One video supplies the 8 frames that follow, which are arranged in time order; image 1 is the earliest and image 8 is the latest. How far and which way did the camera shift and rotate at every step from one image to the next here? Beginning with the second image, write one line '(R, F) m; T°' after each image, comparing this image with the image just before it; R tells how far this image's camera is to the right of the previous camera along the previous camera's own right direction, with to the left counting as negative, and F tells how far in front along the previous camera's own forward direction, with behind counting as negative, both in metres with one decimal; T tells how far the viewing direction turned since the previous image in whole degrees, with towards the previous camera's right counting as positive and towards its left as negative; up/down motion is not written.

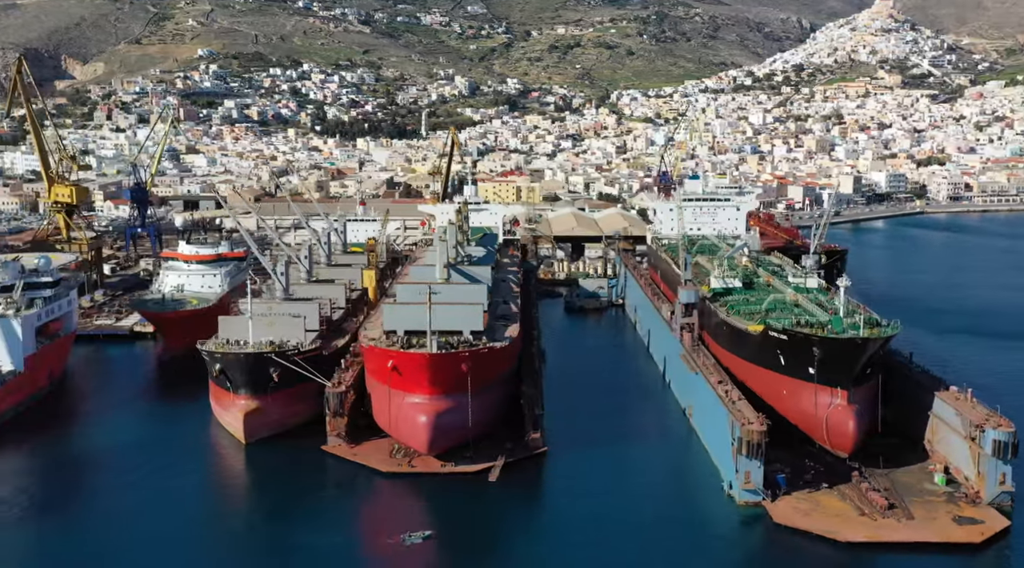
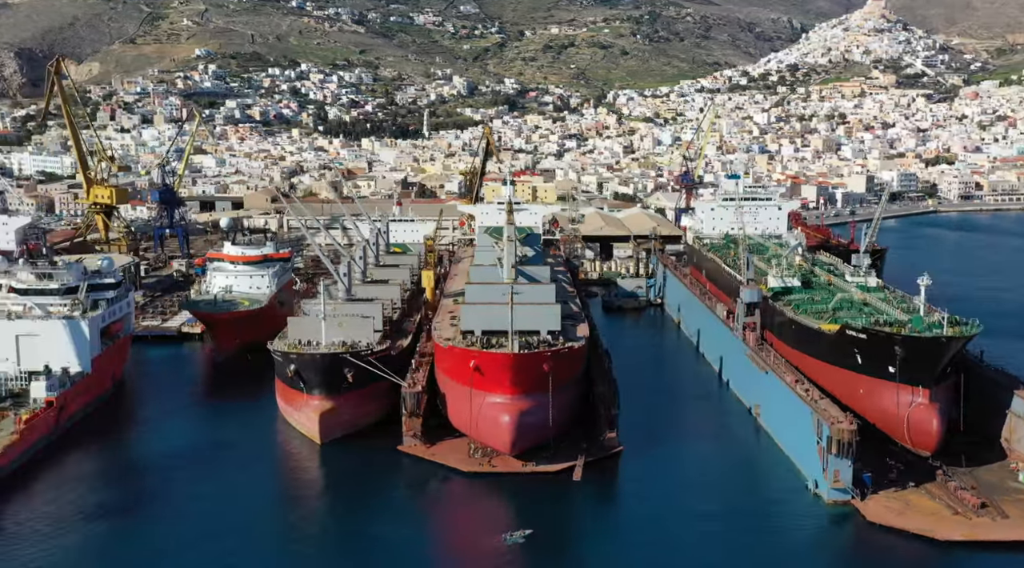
(-1.6, -0.1) m; +1°
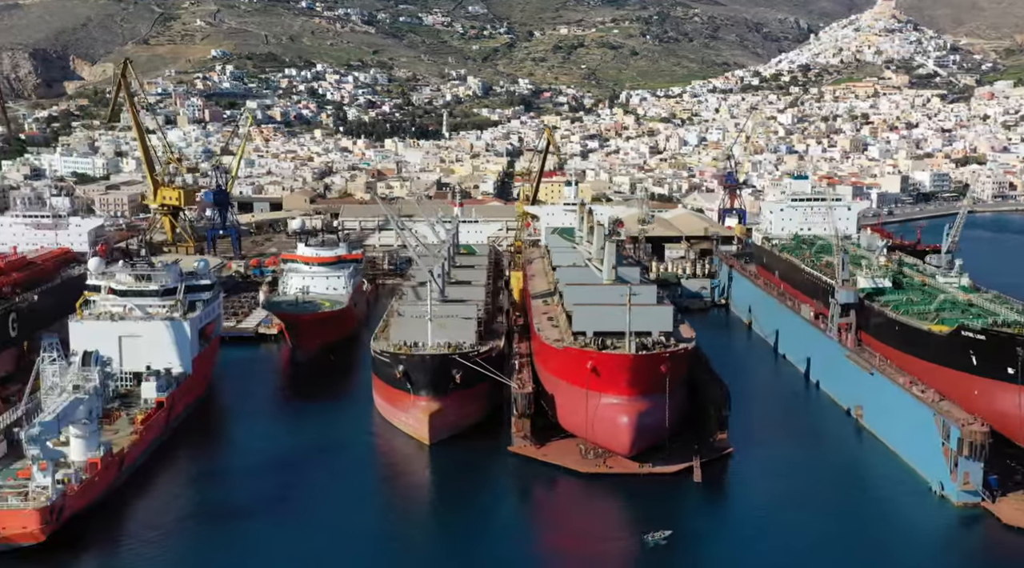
(-1.9, -0.1) m; 0°
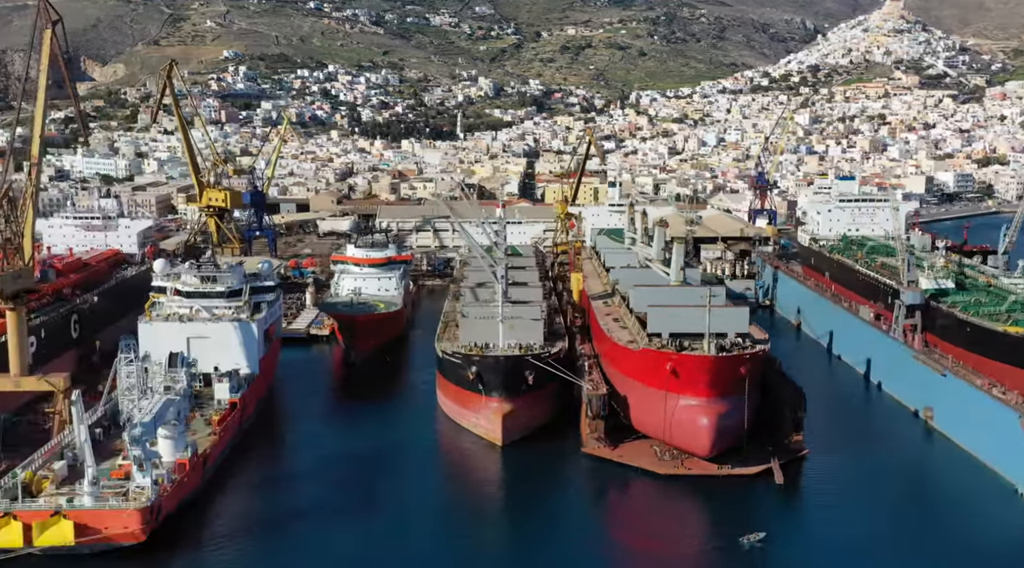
(-1.3, 0.0) m; 0°
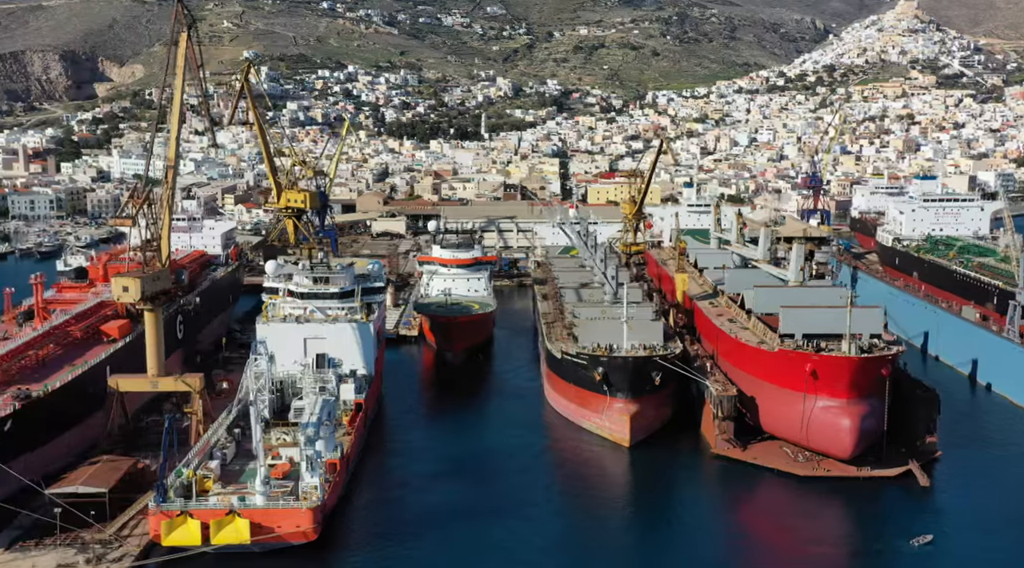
(-2.3, -0.1) m; 0°
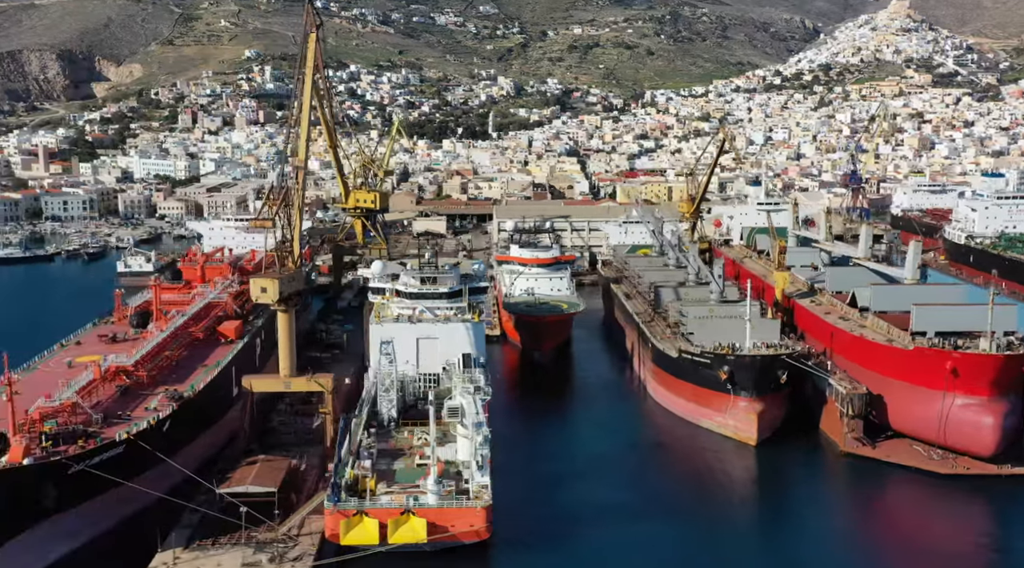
(-2.6, 0.0) m; +1°
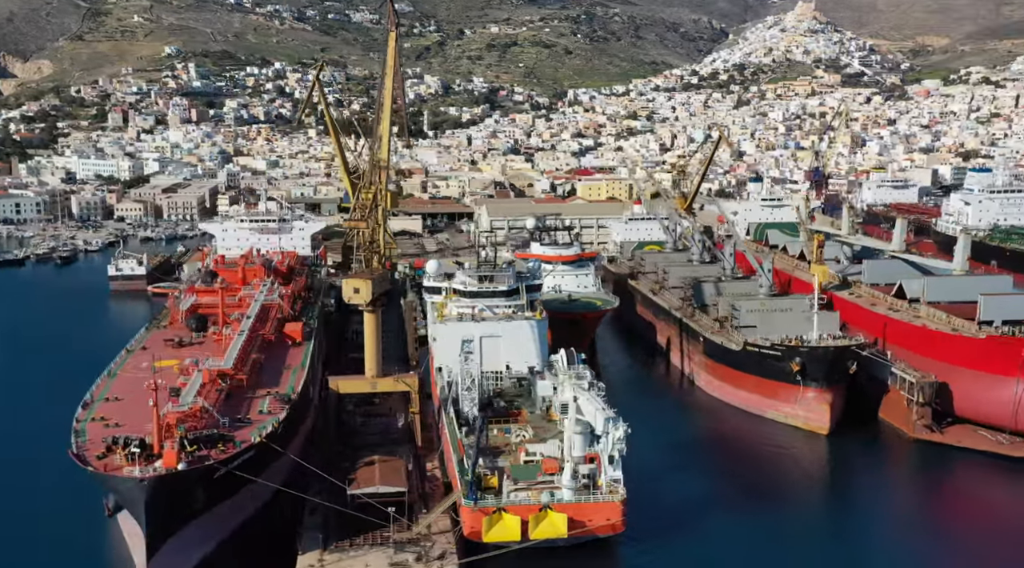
(-3.2, 0.0) m; +5°
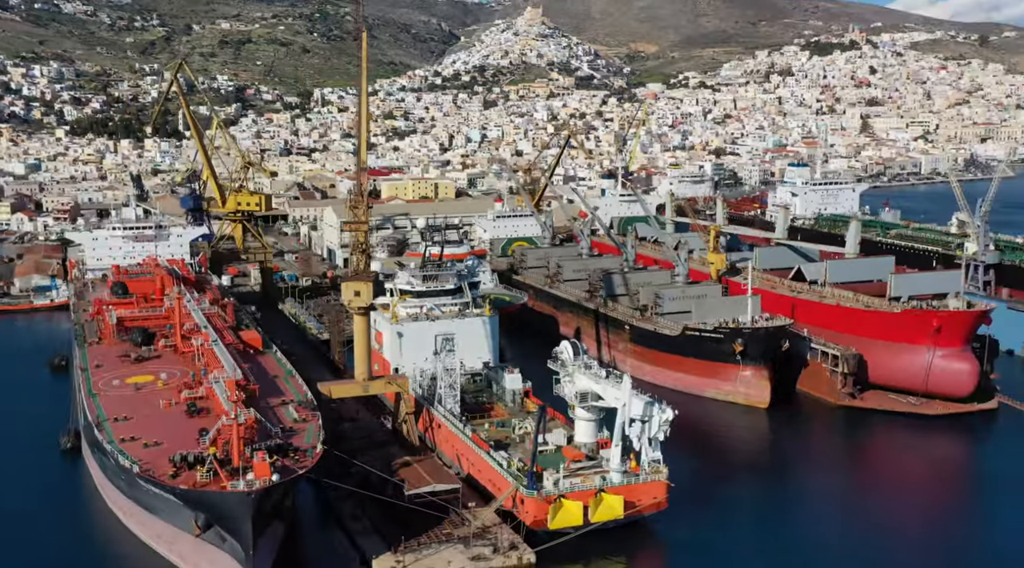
(-4.5, +0.2) m; +15°
